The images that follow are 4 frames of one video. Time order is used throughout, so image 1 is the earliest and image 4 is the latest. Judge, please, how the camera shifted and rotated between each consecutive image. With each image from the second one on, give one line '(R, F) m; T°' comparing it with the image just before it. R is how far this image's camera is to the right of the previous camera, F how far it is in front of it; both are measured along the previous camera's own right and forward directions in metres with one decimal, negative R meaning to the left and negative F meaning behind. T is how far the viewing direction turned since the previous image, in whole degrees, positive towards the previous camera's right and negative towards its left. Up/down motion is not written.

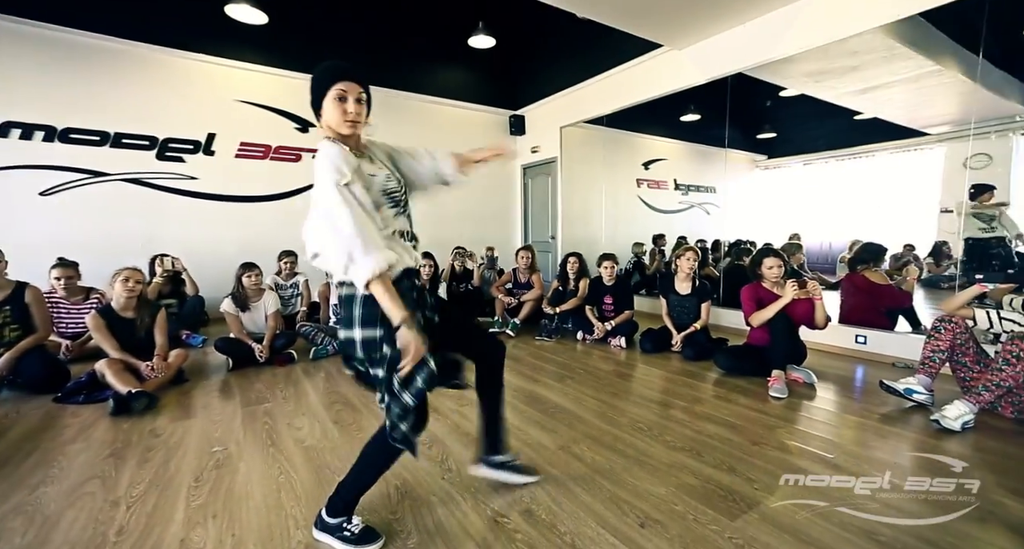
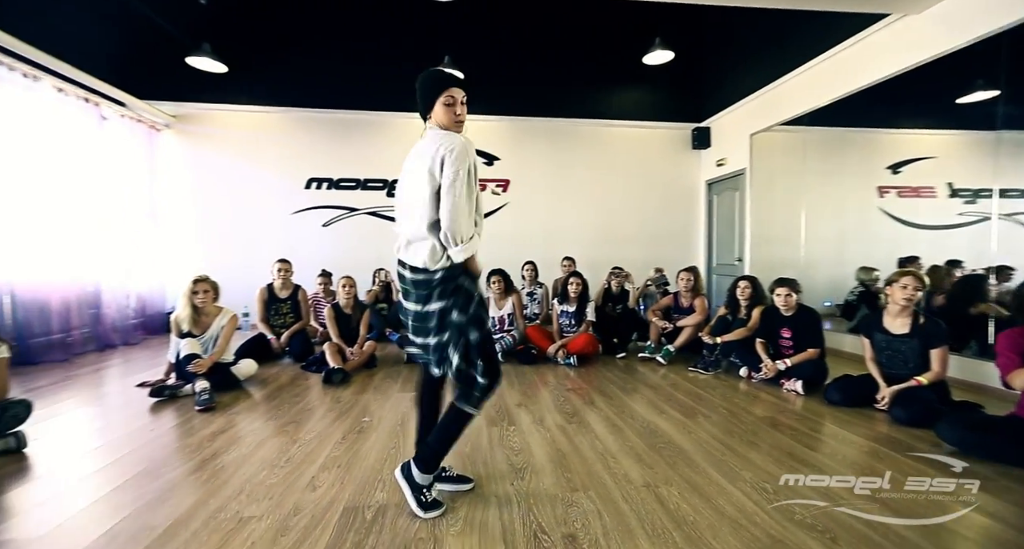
(+0.6, +0.1) m; -28°
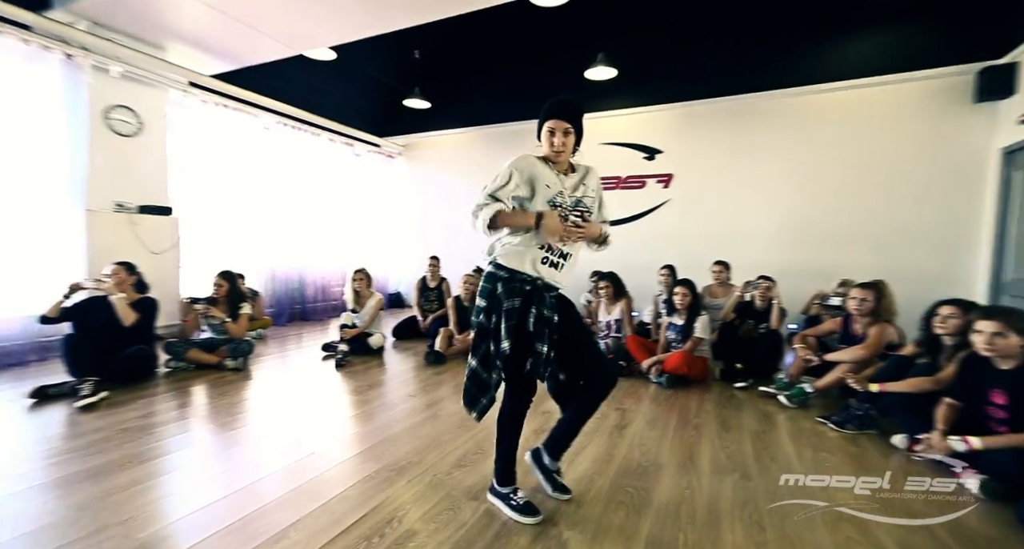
(+1.3, +0.4) m; -34°
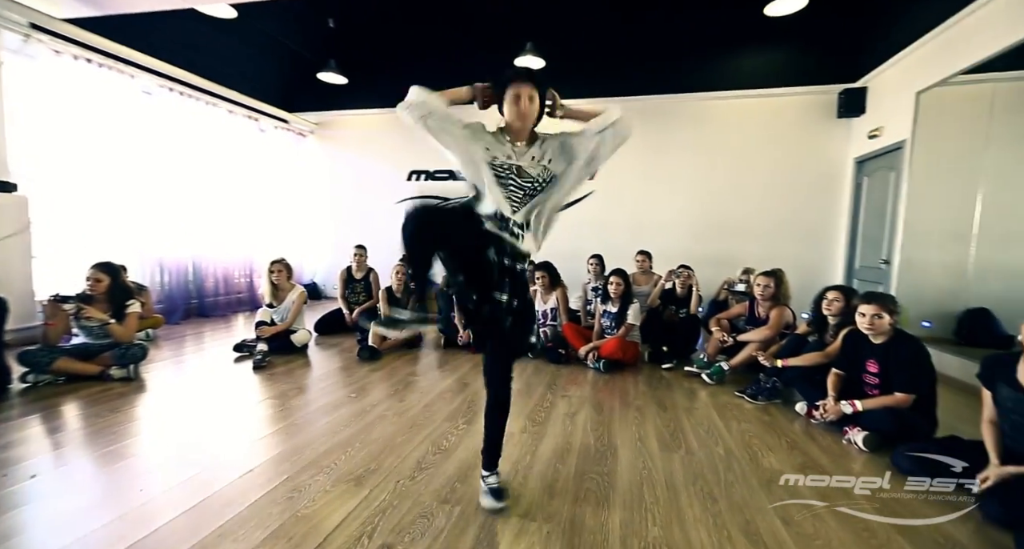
(-0.3, 0.0) m; +12°
